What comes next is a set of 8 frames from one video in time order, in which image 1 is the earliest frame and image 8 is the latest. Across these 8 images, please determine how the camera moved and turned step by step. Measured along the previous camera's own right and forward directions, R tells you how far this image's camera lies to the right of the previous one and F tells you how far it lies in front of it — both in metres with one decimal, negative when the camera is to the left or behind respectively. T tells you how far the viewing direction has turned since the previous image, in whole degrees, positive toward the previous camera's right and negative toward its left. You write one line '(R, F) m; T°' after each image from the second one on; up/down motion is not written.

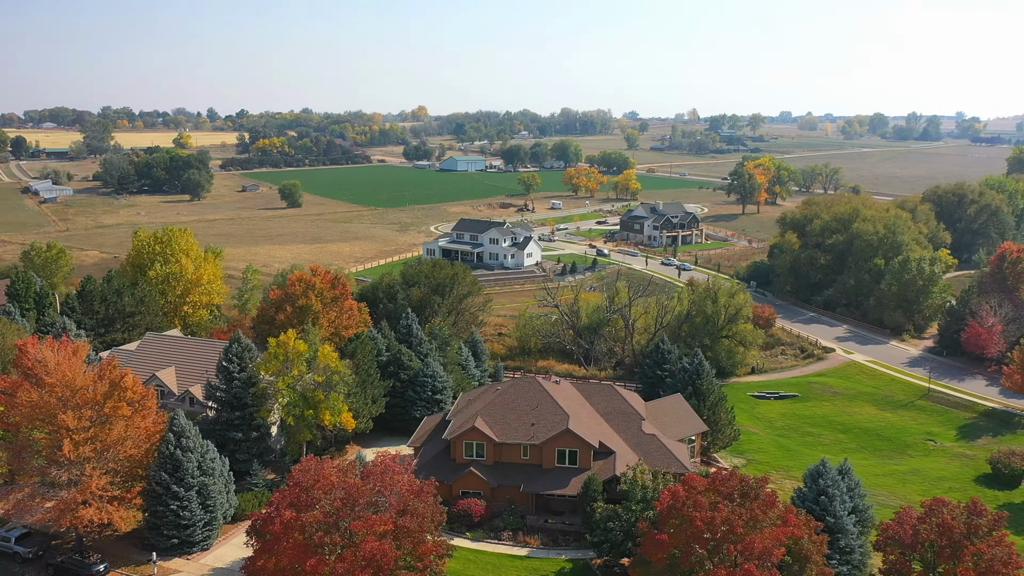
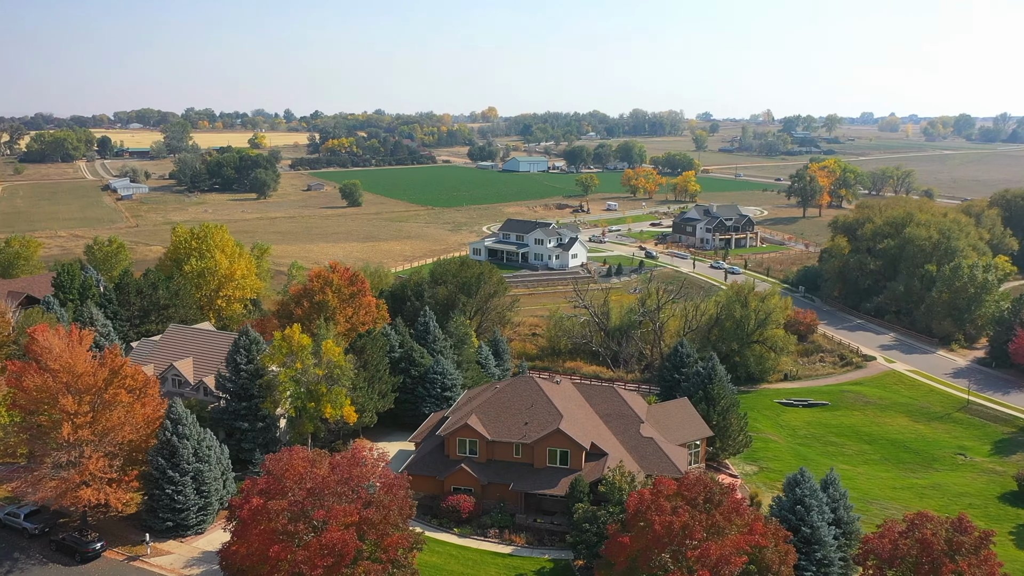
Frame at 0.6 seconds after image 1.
(+3.1, 0.0) m; -5°
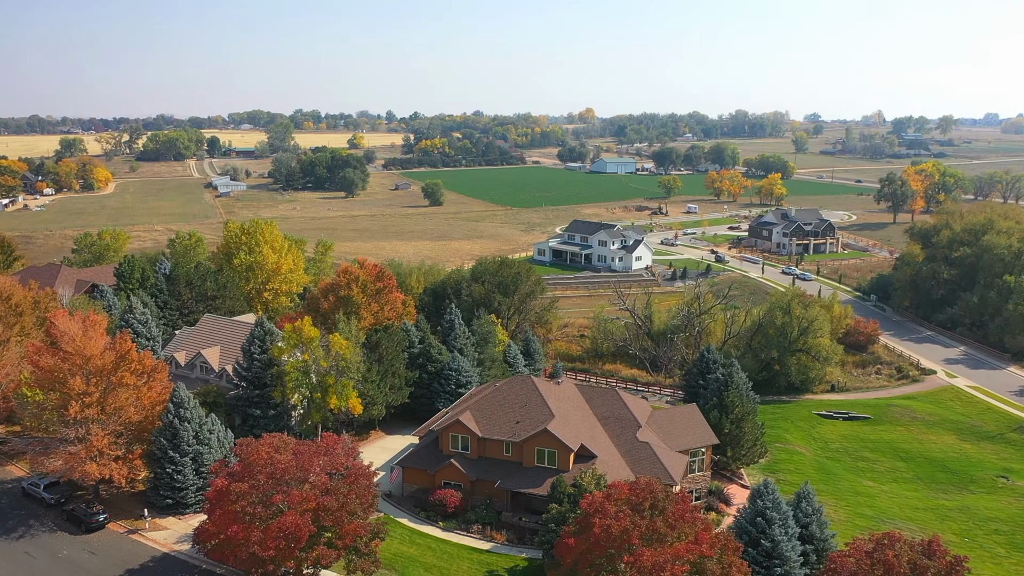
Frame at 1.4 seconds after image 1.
(+4.4, 0.0) m; -7°
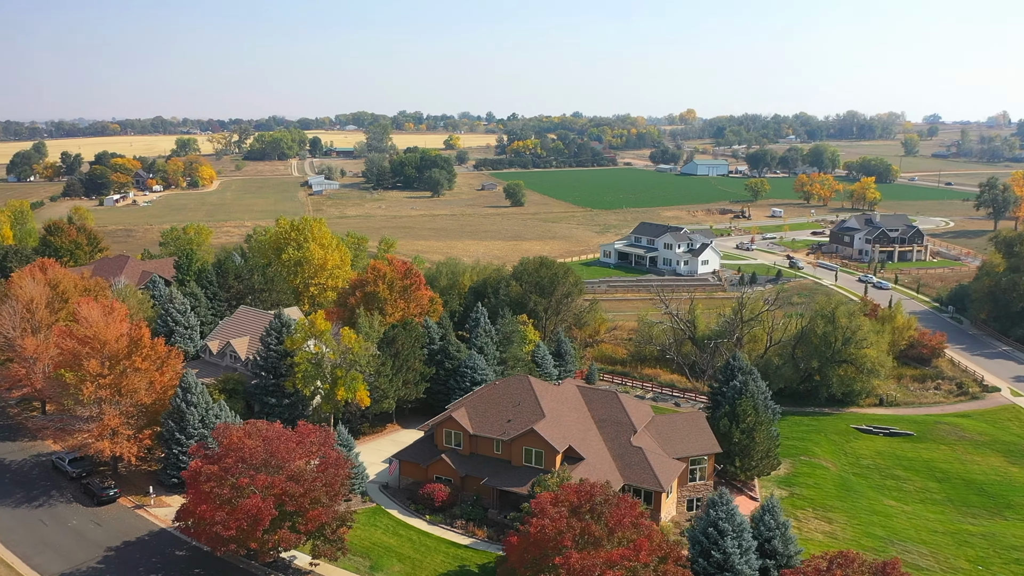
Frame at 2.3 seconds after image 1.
(+4.5, 0.0) m; -7°
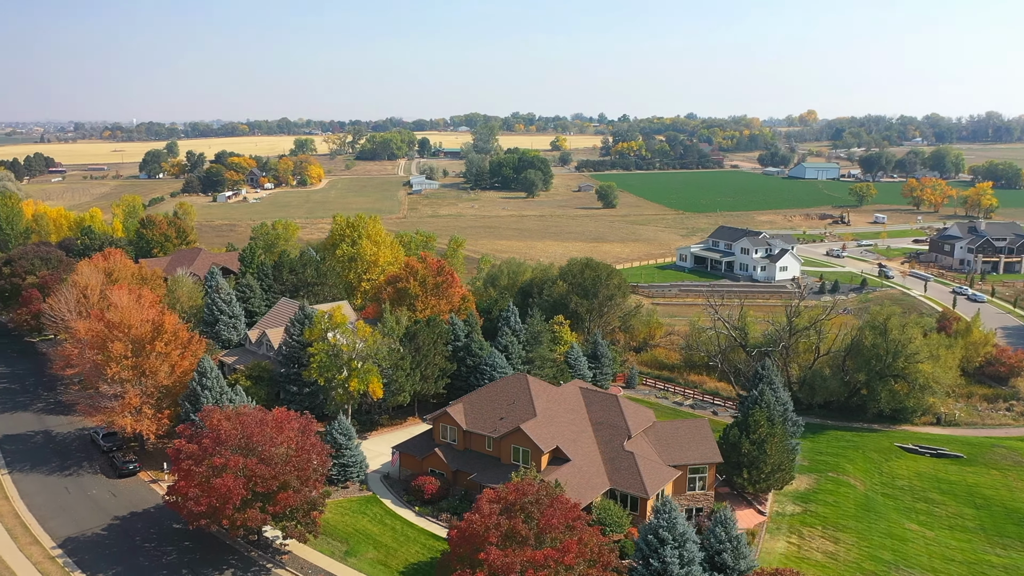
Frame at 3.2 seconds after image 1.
(+5.0, +0.1) m; -8°
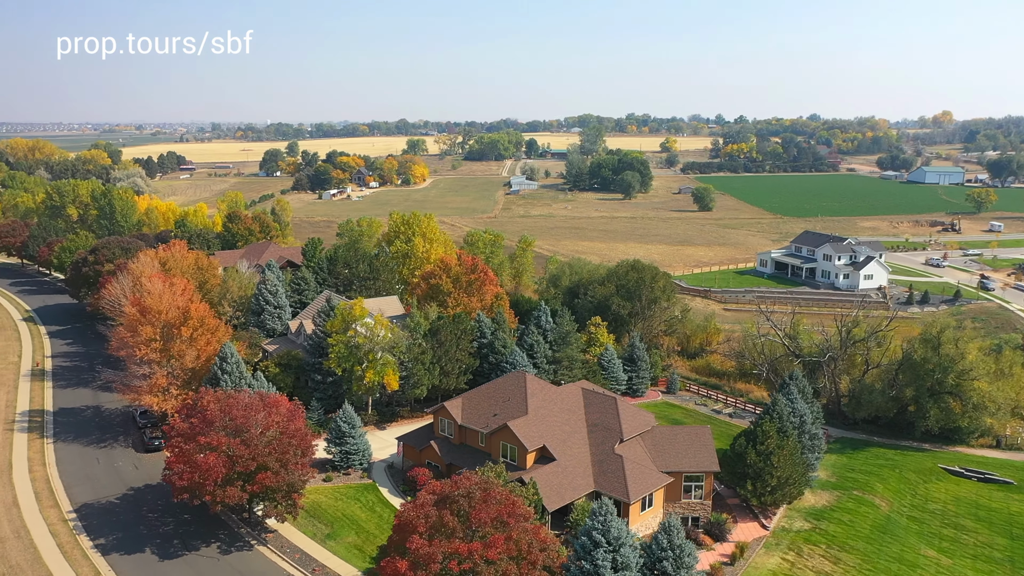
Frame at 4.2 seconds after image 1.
(+5.1, +0.1) m; -8°
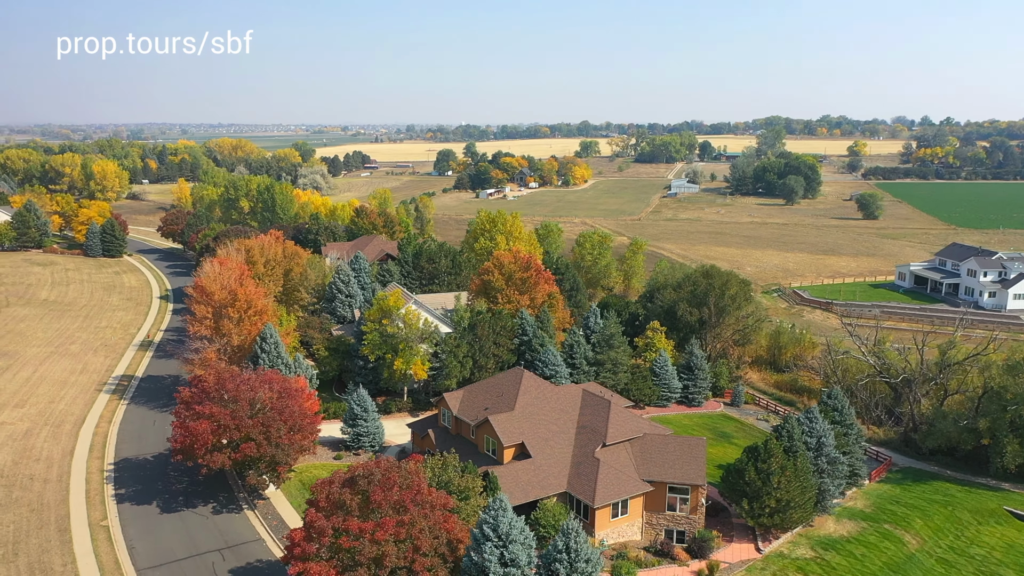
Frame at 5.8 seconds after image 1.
(+8.1, +0.5) m; -13°
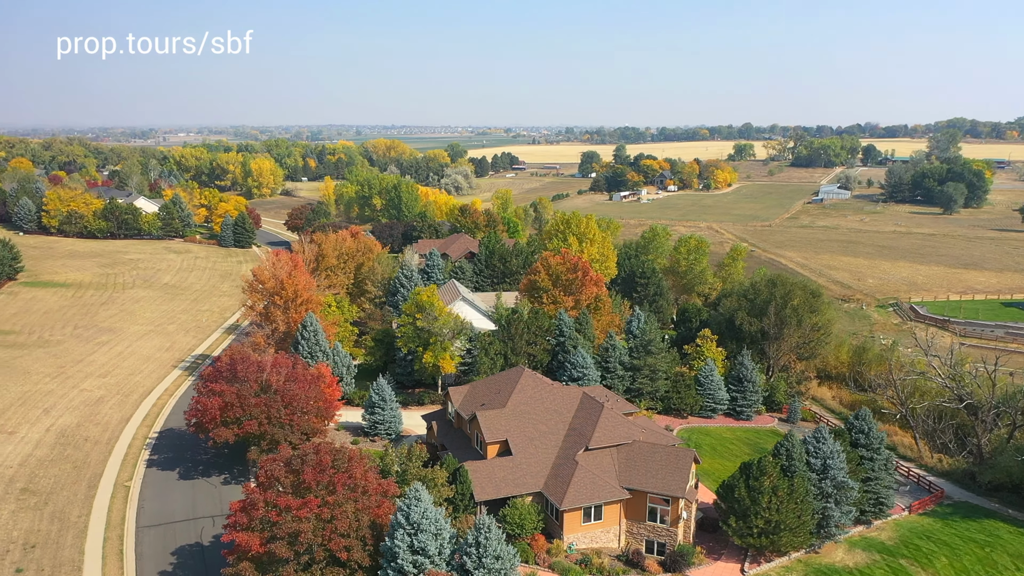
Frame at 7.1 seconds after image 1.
(+7.0, +0.3) m; -11°
